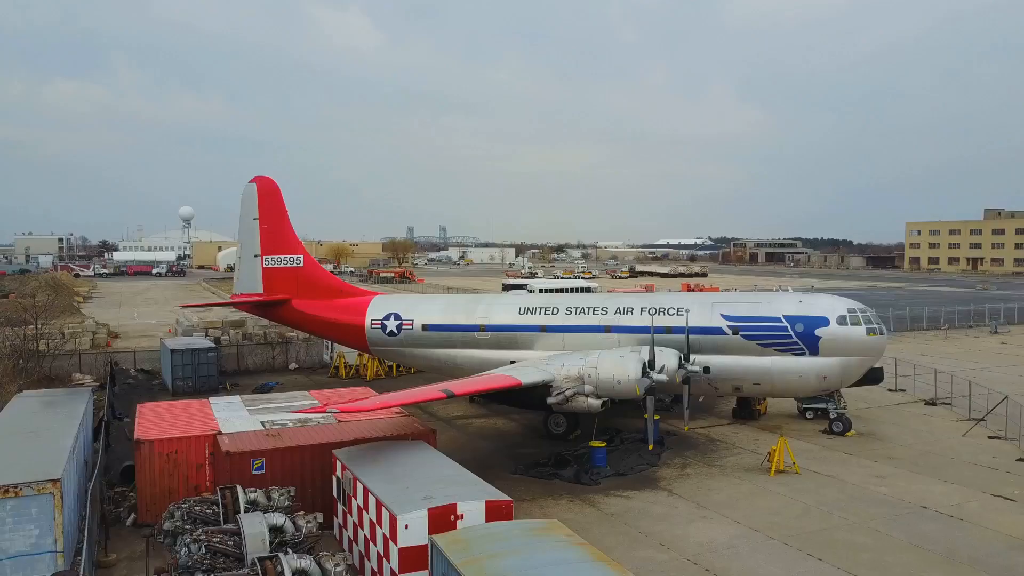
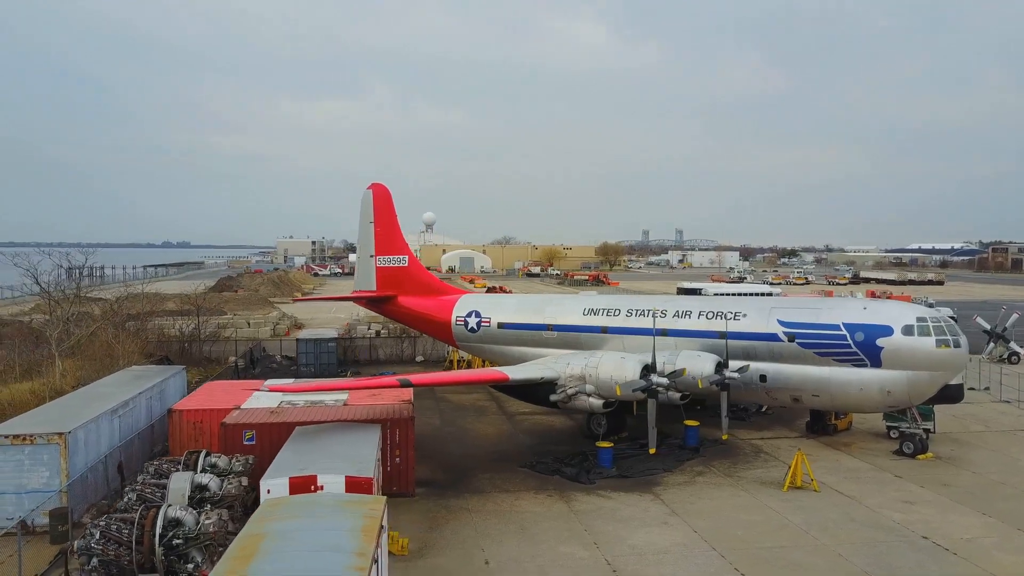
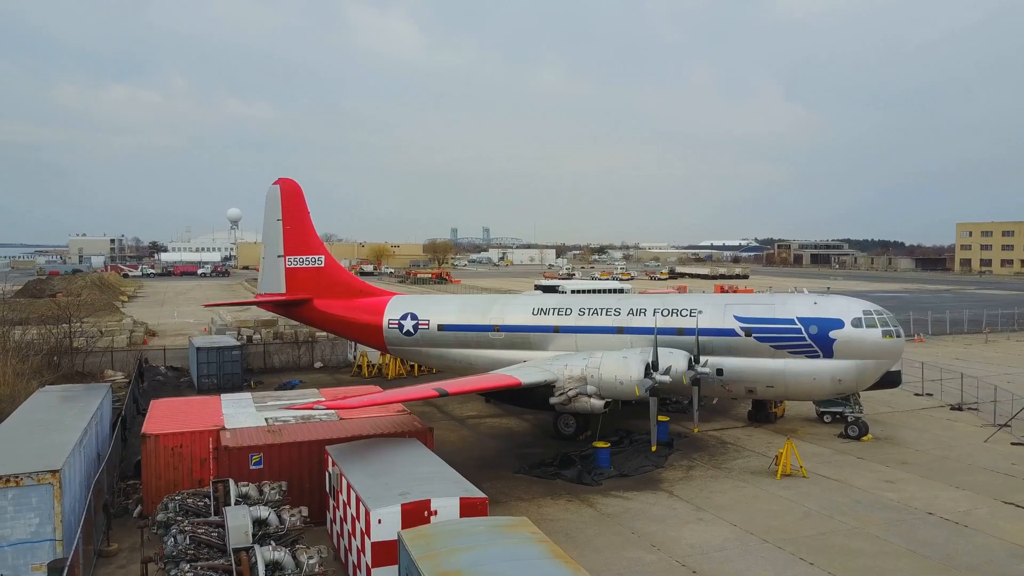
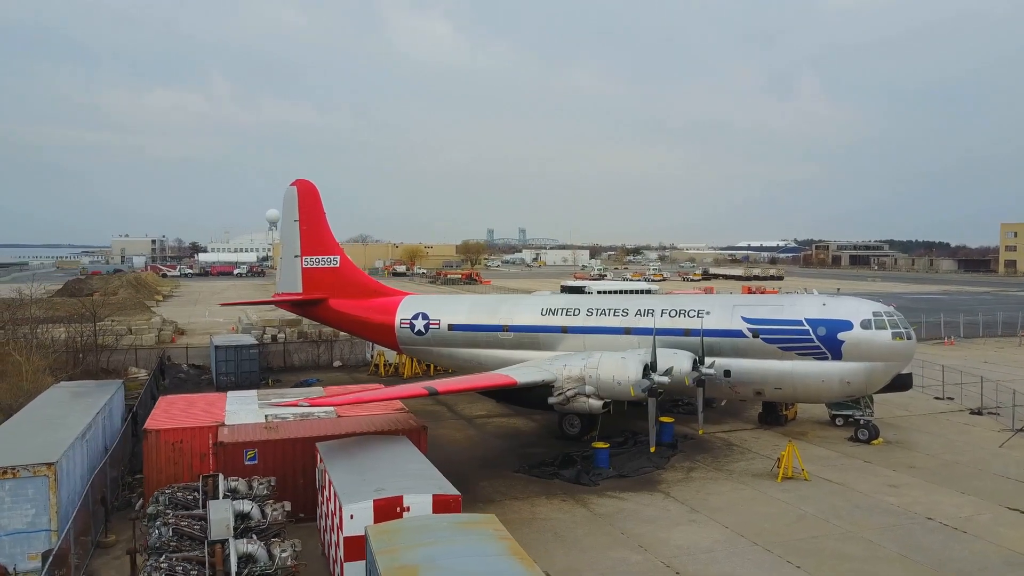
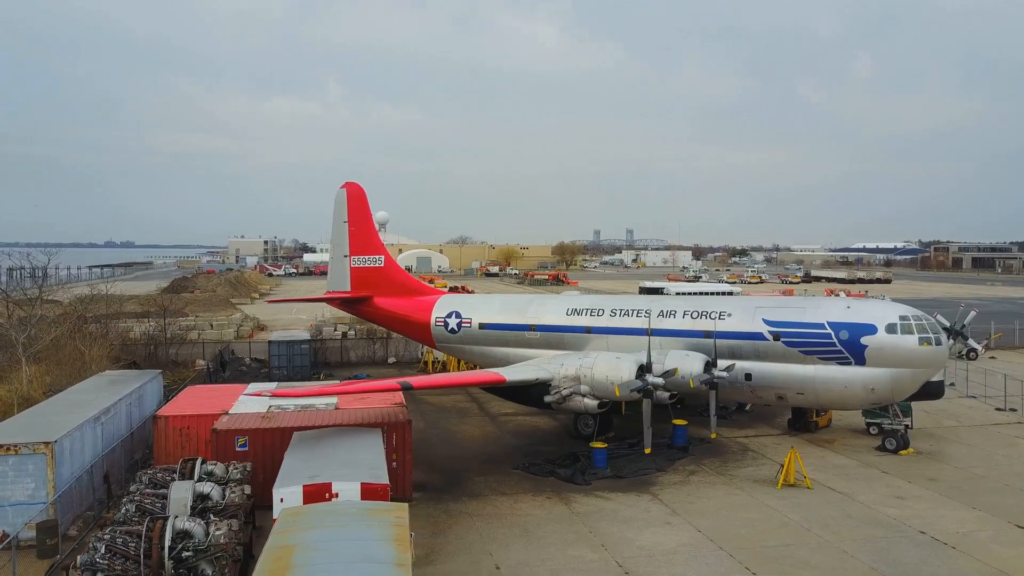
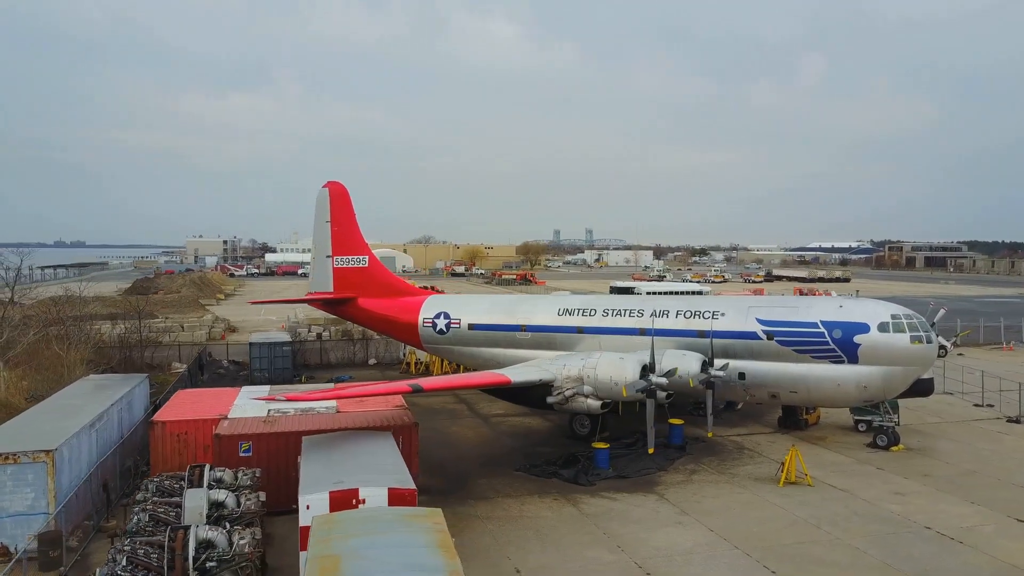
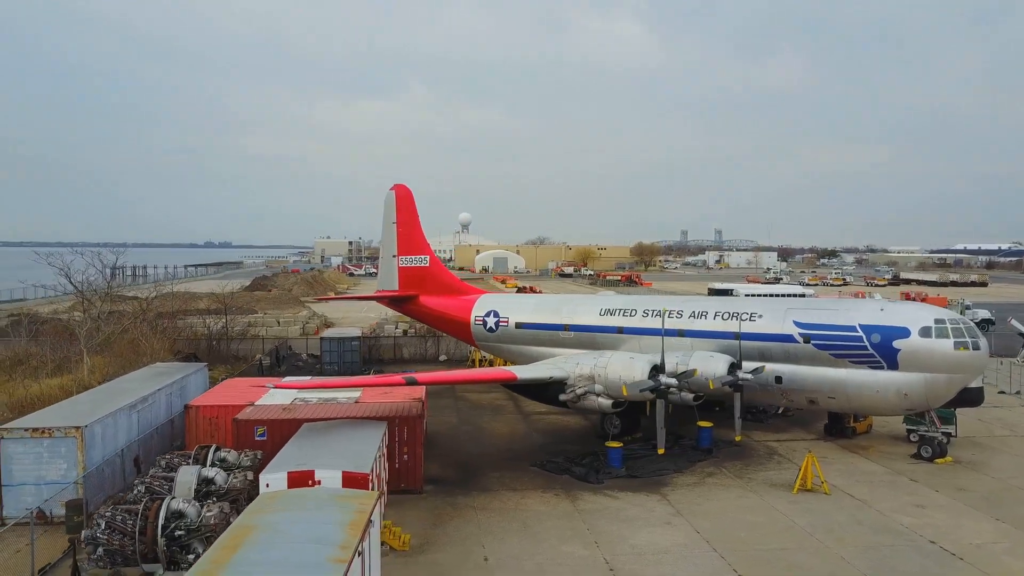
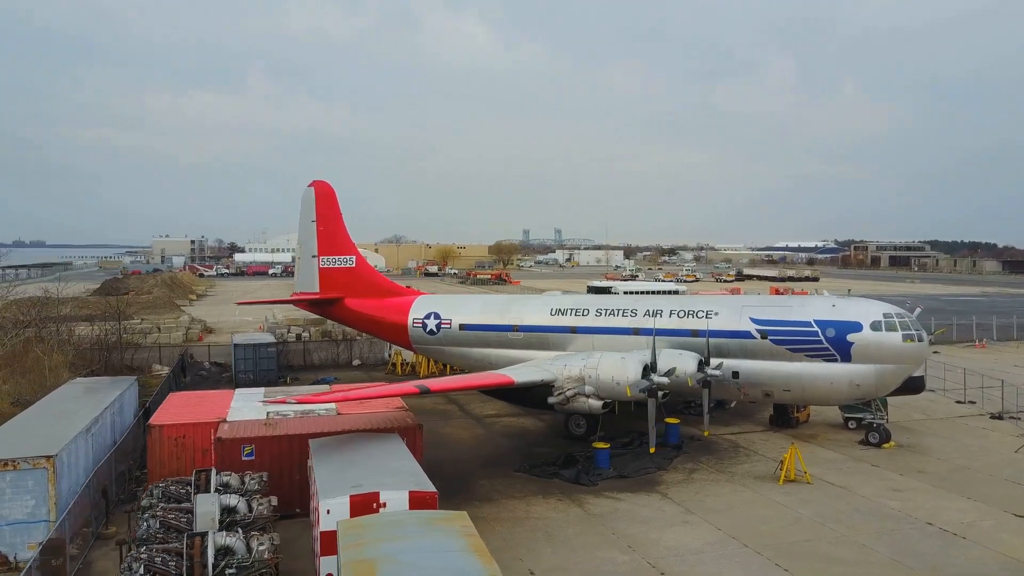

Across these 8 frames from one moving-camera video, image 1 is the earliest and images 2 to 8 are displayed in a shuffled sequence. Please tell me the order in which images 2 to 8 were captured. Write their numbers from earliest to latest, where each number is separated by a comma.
3, 4, 8, 6, 5, 2, 7
